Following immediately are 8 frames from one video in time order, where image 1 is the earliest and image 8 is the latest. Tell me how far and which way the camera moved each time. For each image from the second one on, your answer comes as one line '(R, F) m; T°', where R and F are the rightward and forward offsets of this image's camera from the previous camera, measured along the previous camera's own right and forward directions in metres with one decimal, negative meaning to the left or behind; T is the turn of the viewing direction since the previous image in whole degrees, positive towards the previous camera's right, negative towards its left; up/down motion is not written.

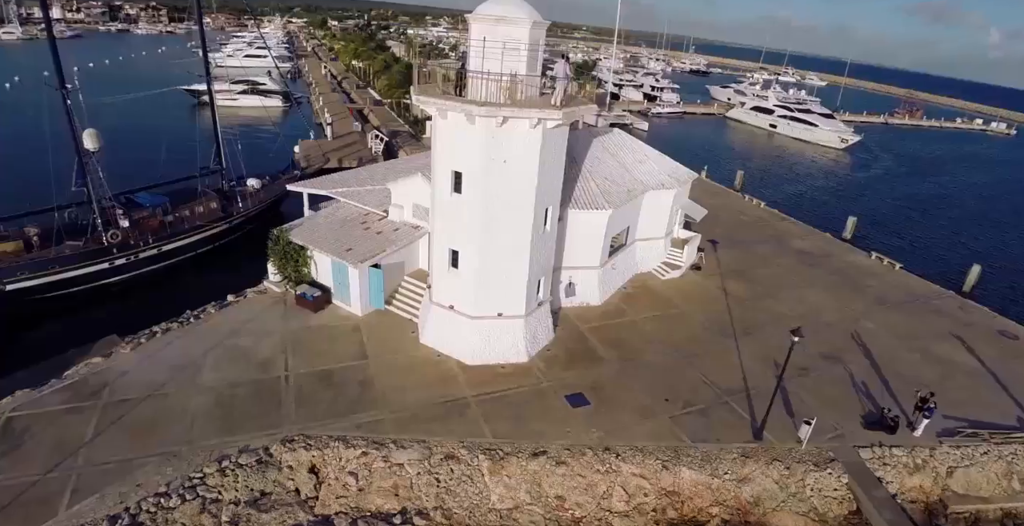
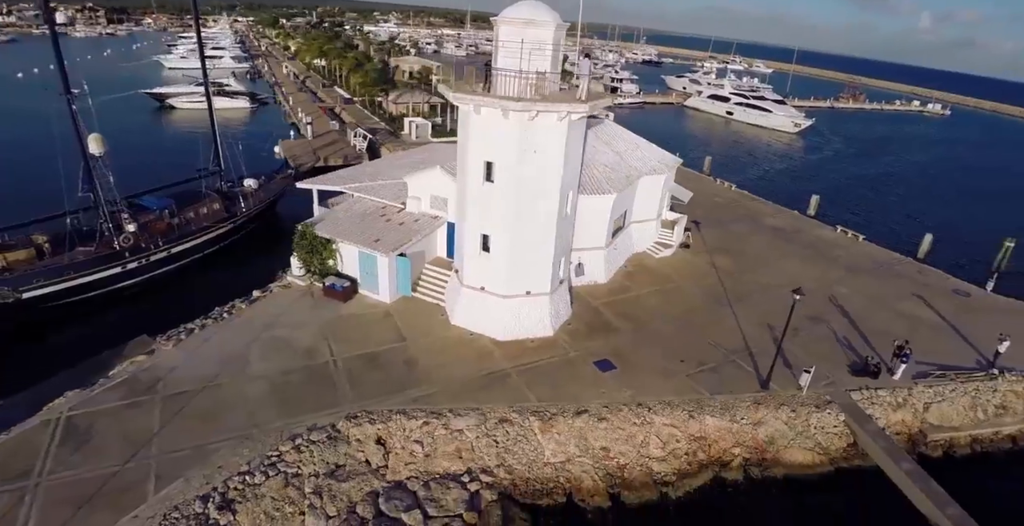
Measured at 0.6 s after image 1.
(-2.2, -1.2) m; +4°
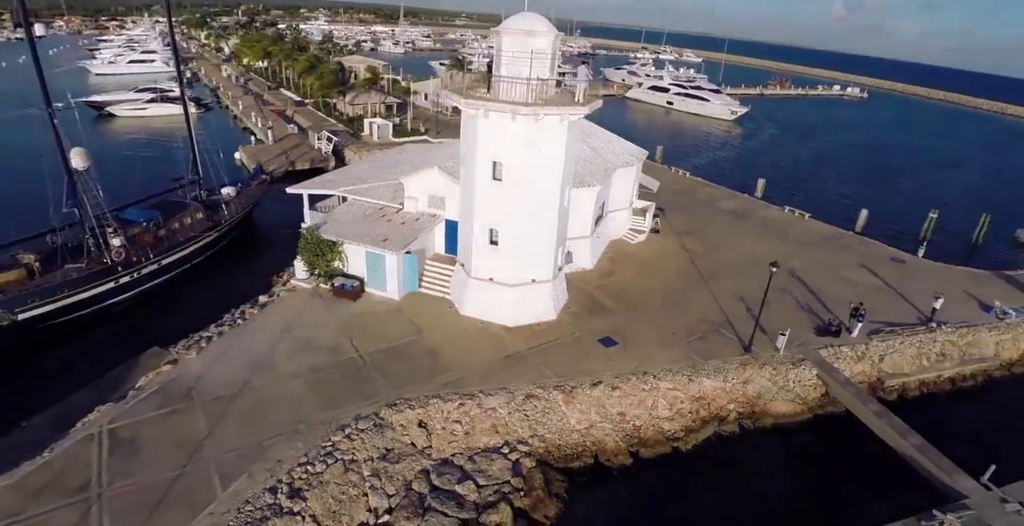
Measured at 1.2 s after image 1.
(-2.2, -1.3) m; +6°
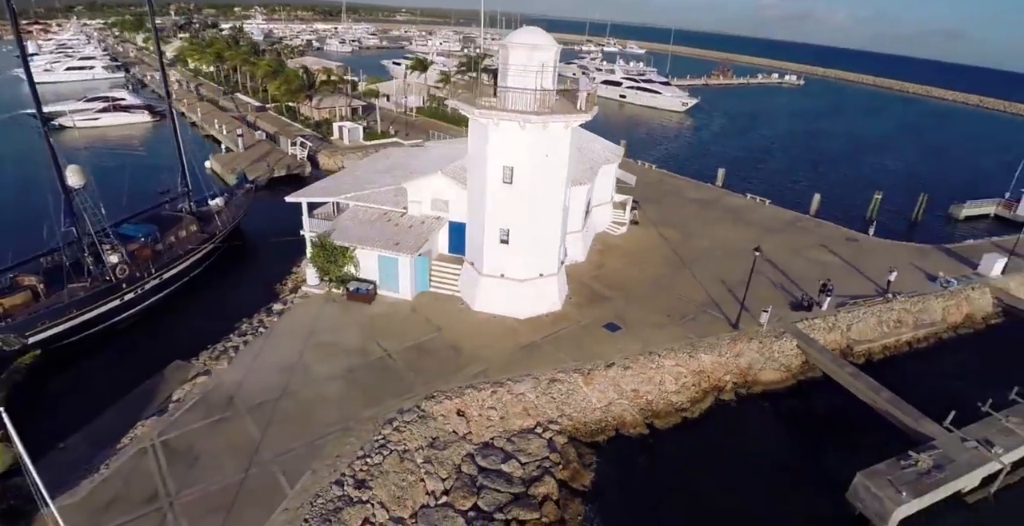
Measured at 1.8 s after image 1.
(-2.1, -1.2) m; +5°
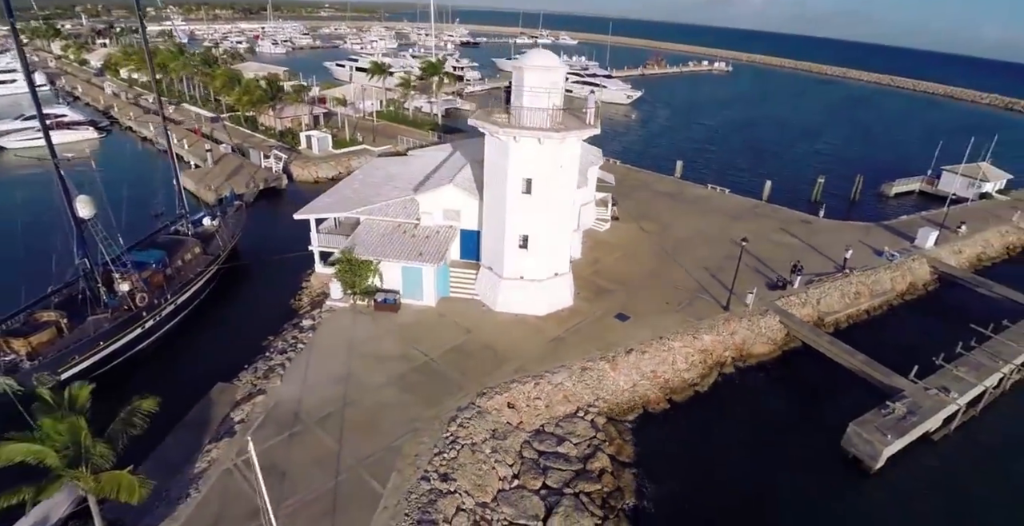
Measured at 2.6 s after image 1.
(-3.1, -1.6) m; +6°
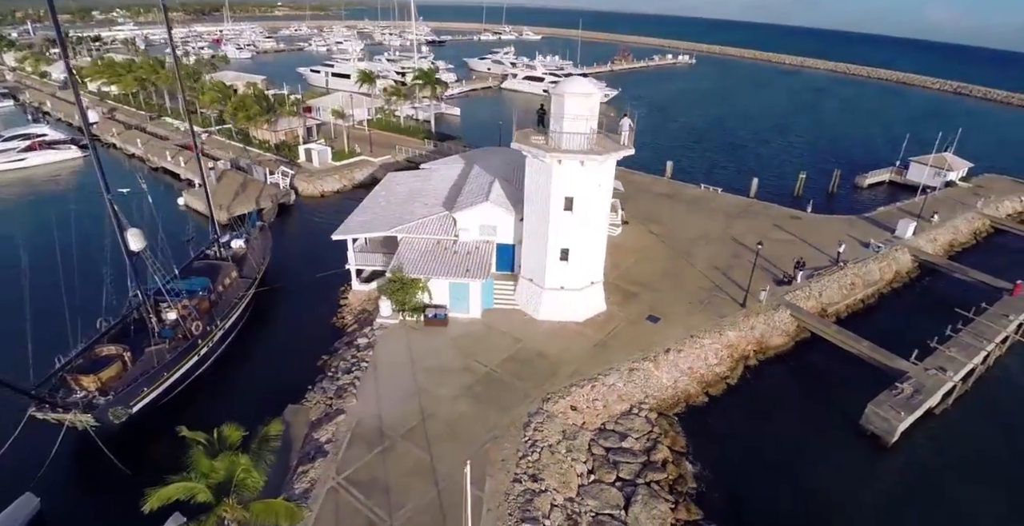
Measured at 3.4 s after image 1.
(-3.2, -1.5) m; +3°
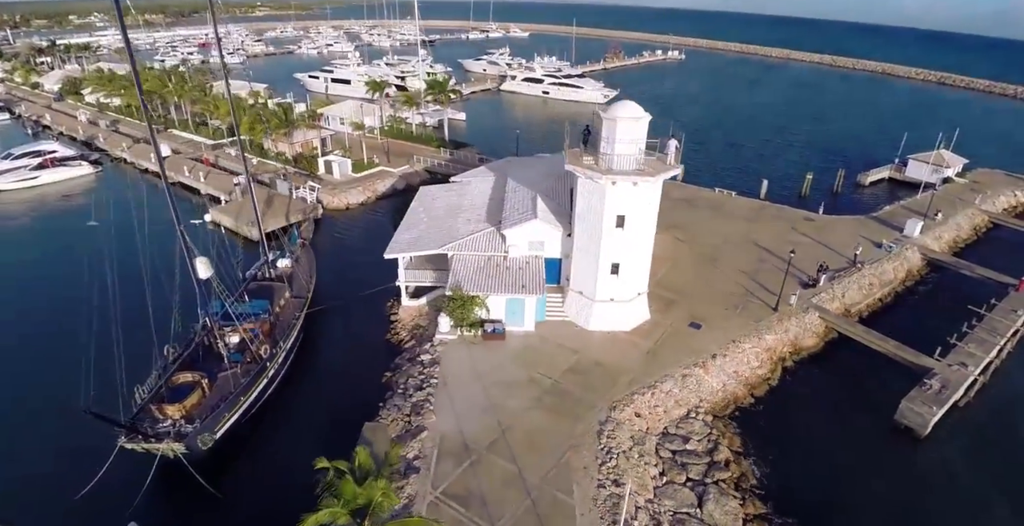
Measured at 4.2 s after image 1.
(-3.1, -1.3) m; +1°
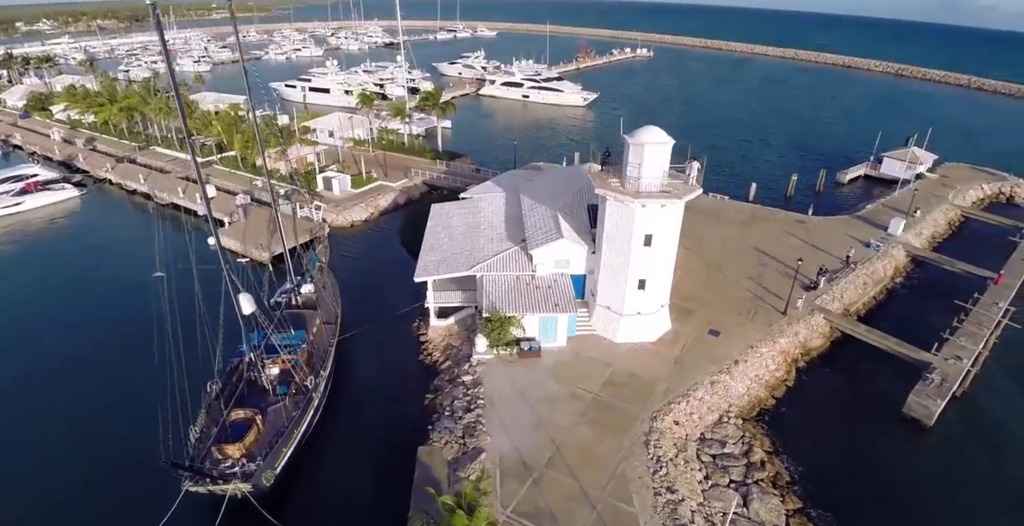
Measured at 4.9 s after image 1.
(-3.0, -1.1) m; +3°
